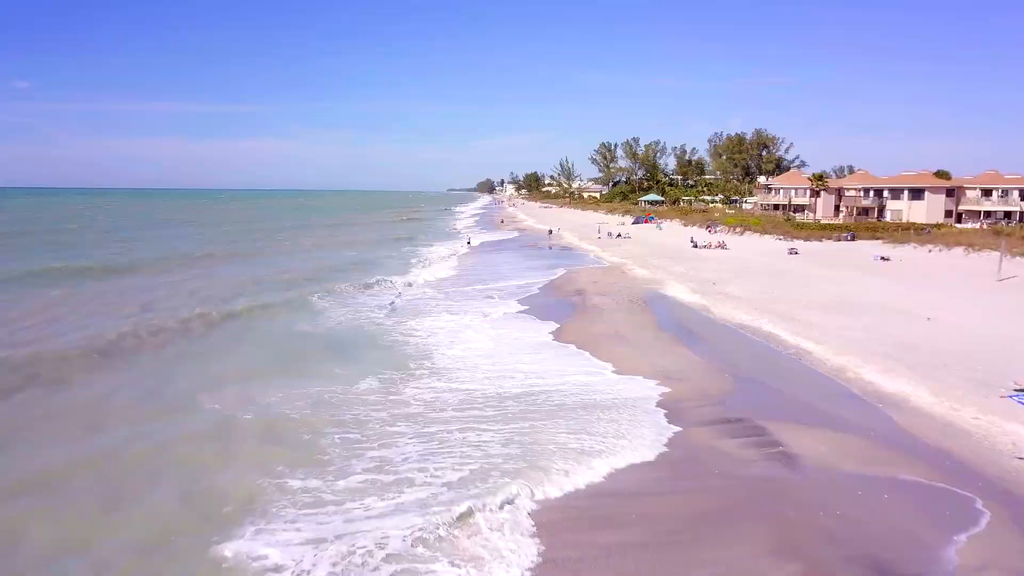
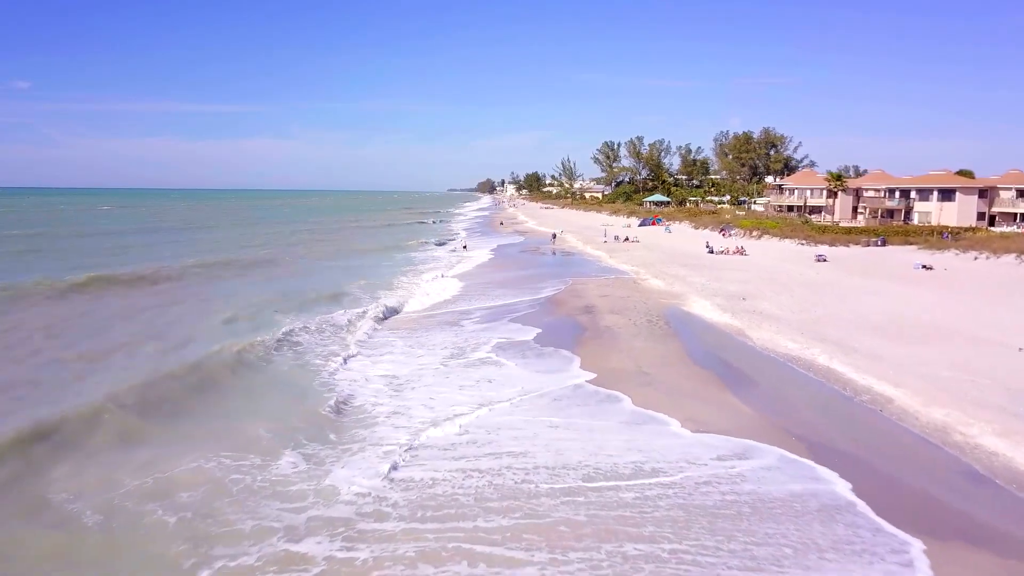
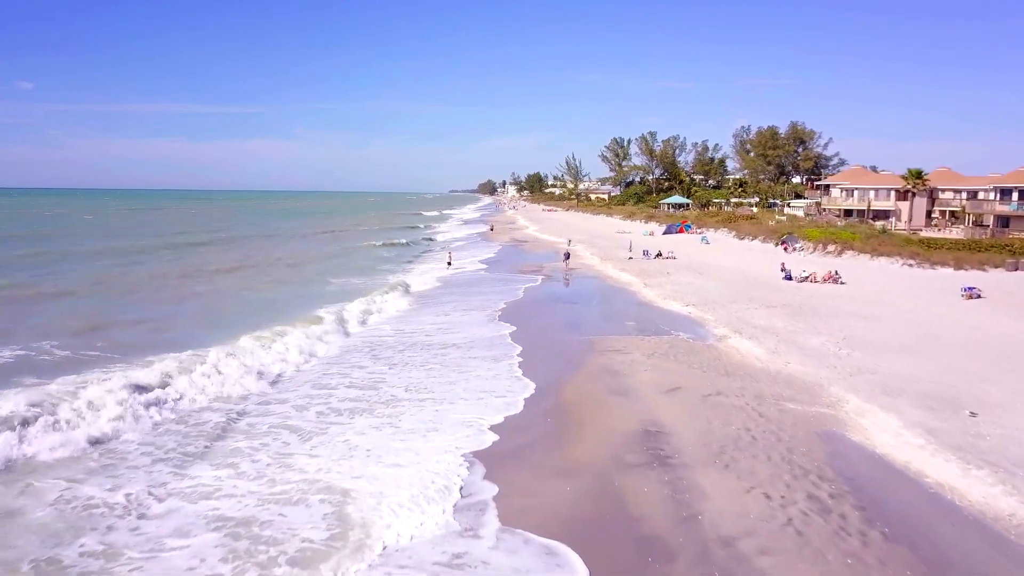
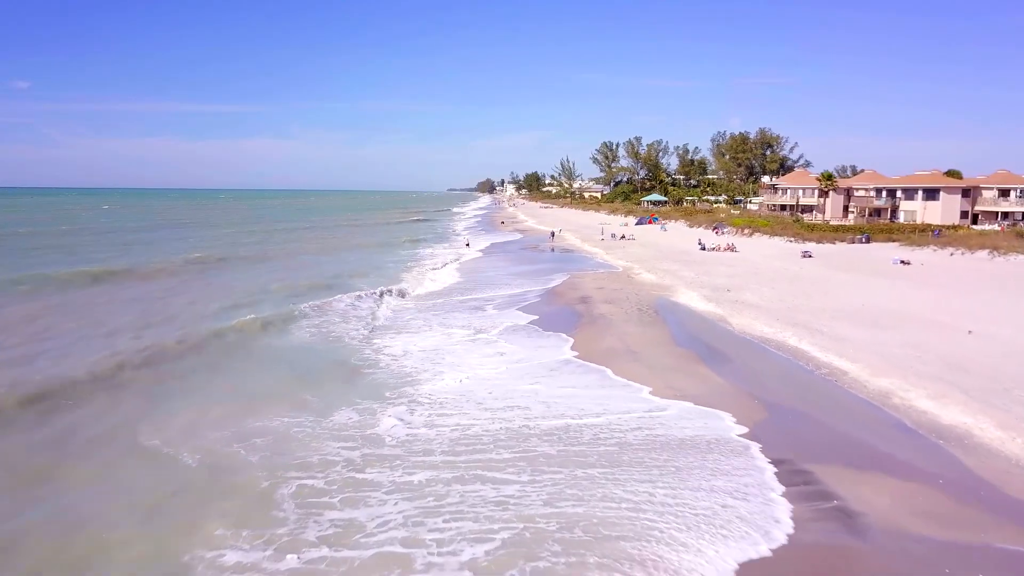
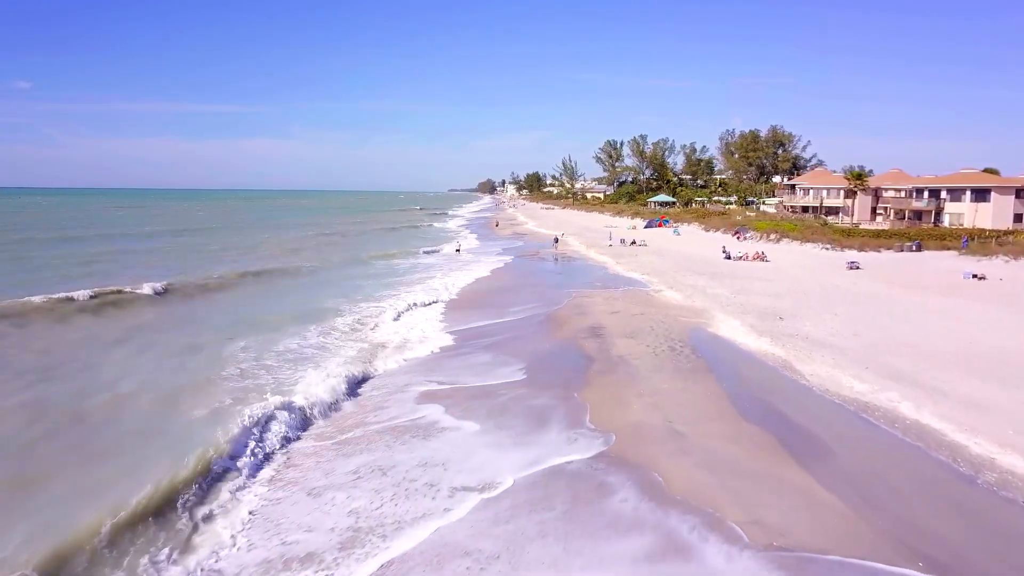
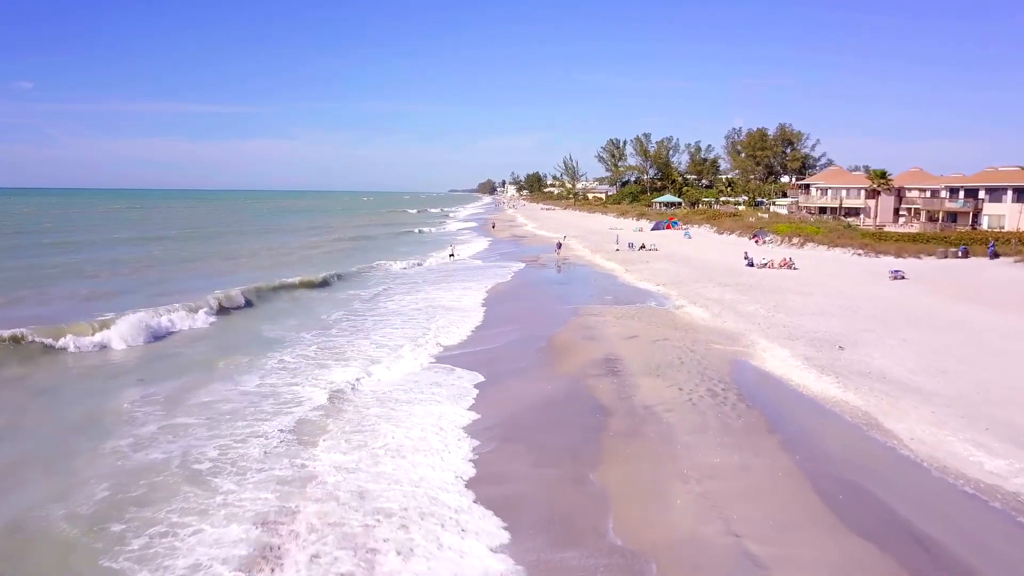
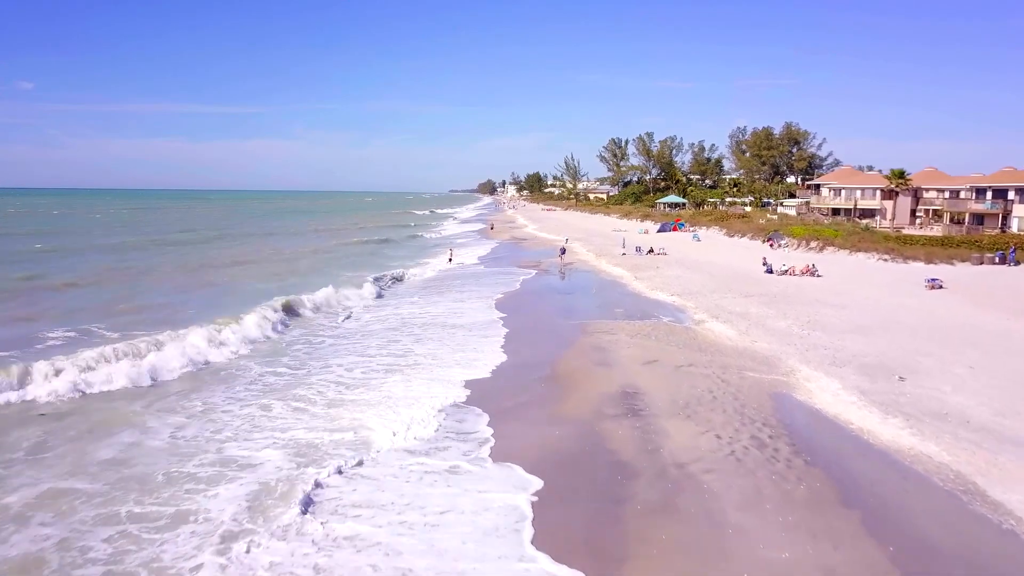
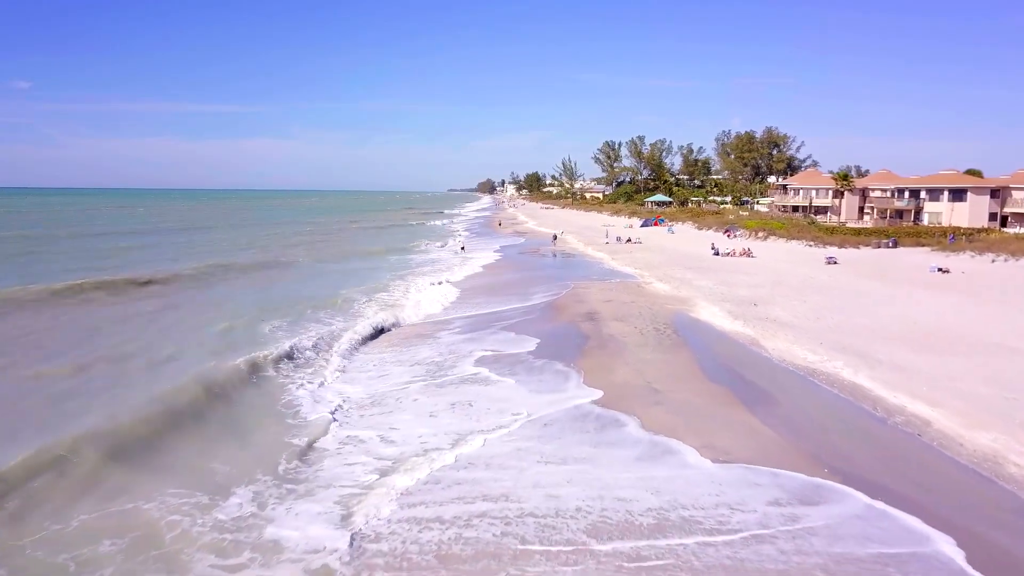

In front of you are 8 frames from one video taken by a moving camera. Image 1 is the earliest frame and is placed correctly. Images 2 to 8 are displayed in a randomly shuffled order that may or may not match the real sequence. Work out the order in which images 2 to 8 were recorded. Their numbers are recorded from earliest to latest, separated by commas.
4, 2, 8, 5, 6, 7, 3
